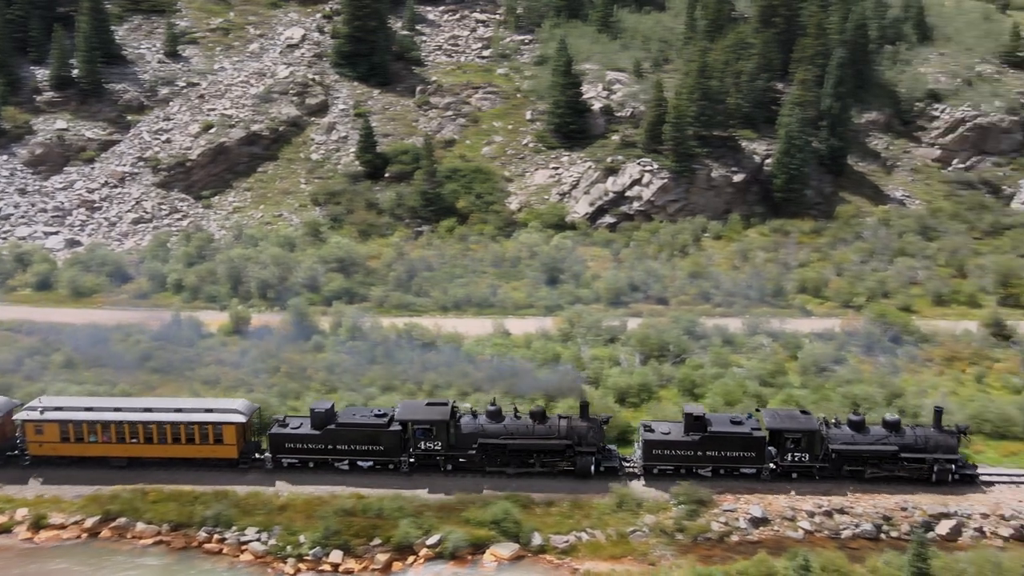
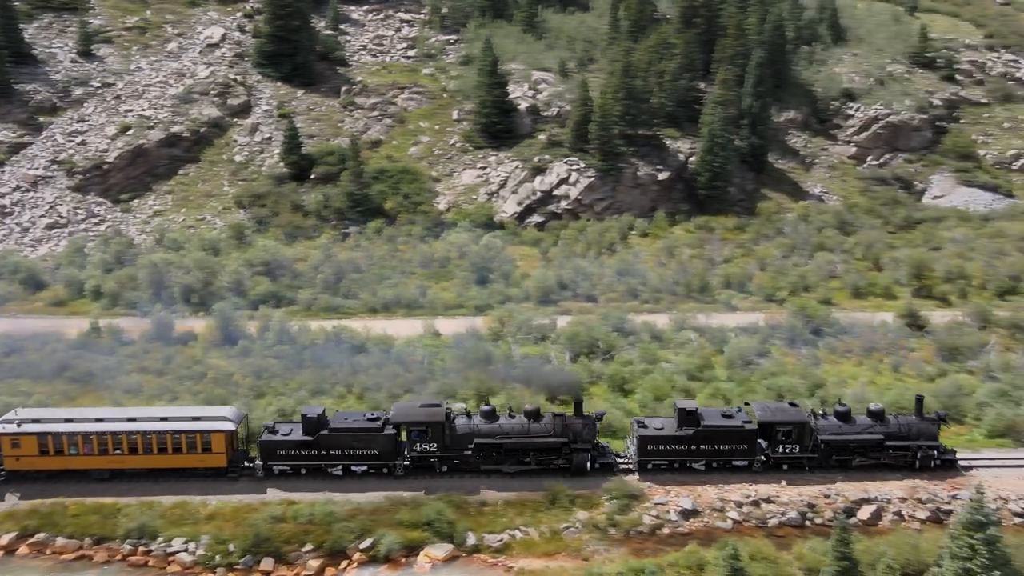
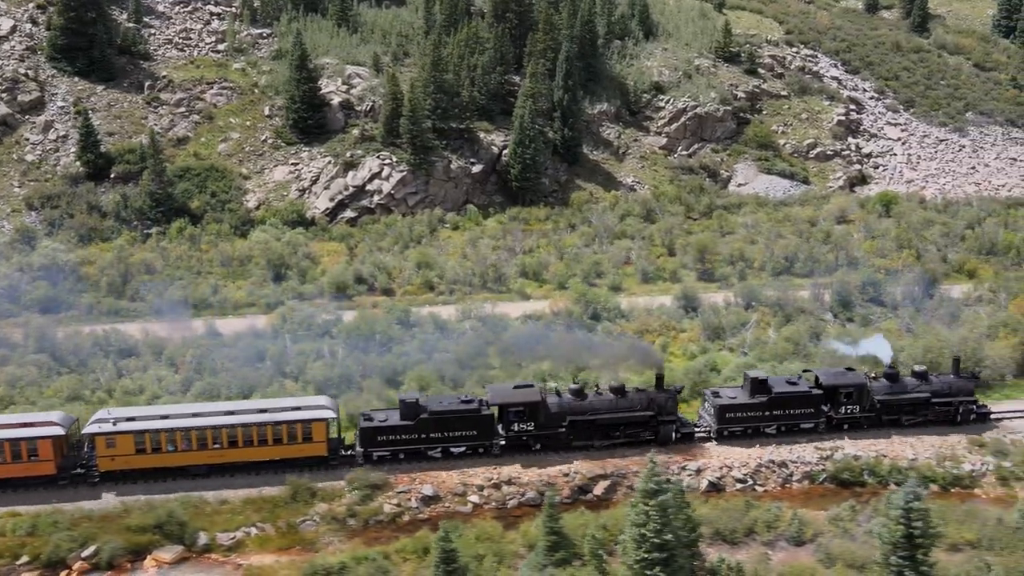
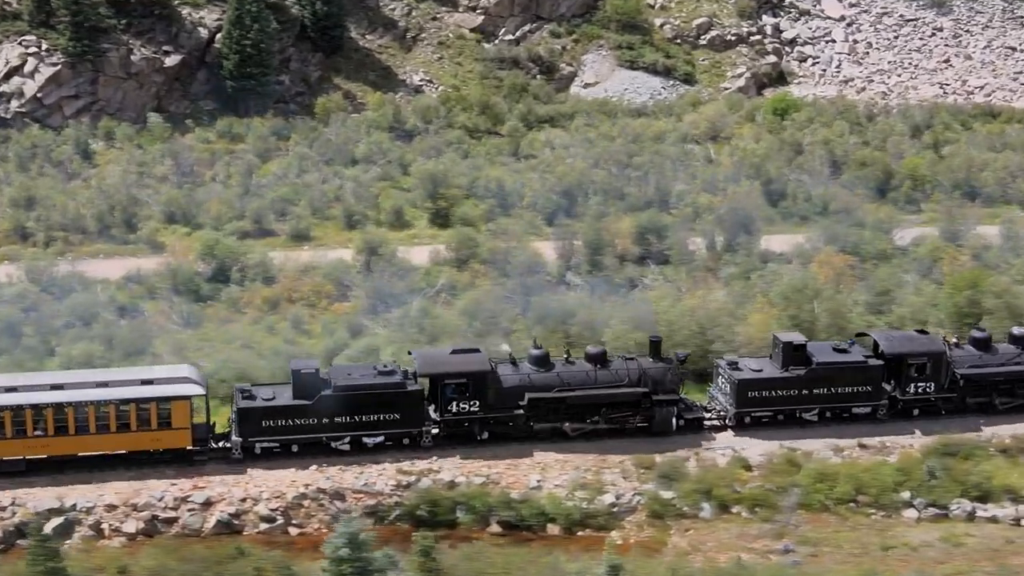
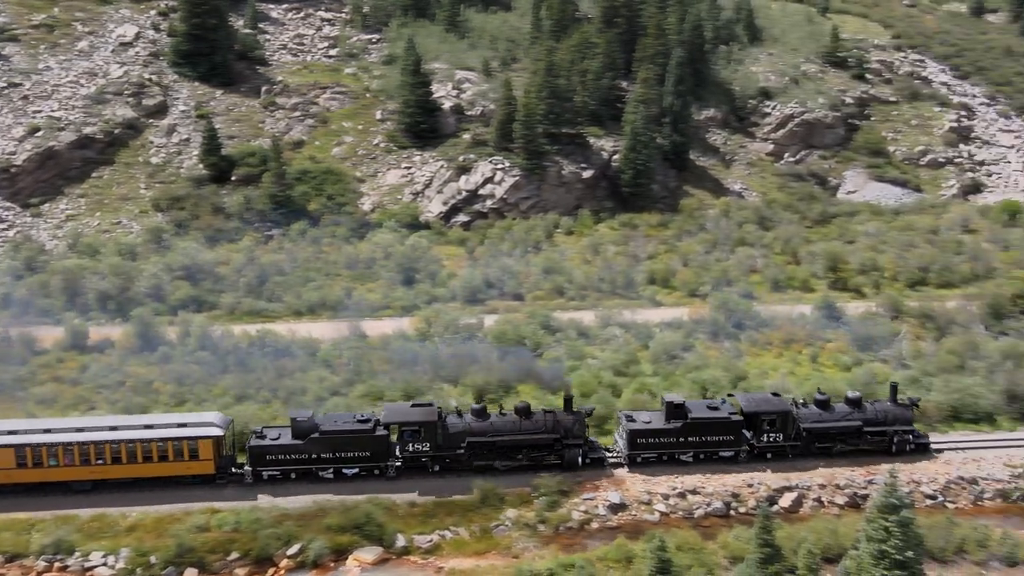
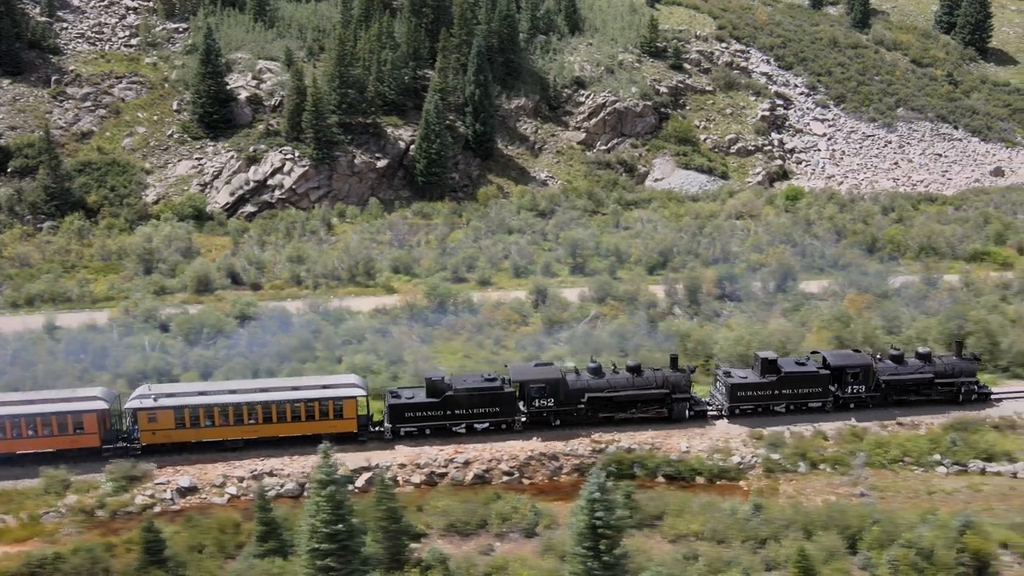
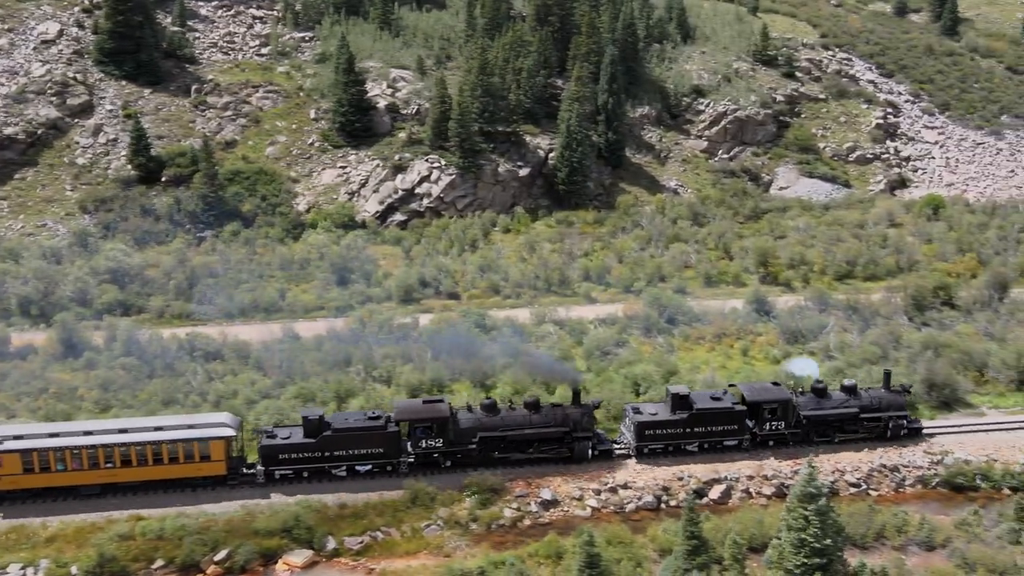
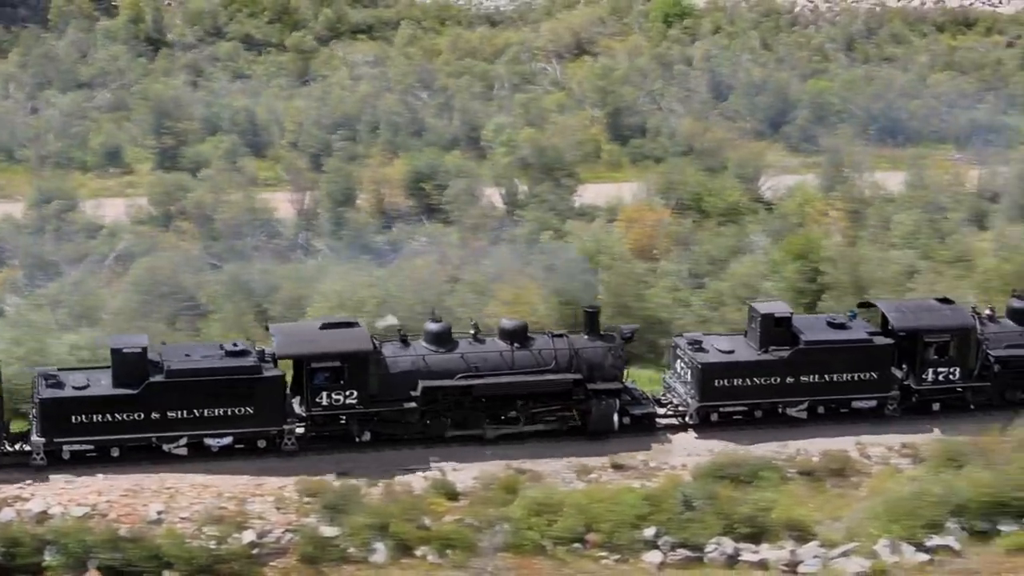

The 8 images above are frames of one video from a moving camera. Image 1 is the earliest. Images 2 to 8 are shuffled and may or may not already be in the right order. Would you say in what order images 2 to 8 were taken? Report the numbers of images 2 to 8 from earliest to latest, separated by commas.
2, 5, 7, 3, 6, 4, 8
